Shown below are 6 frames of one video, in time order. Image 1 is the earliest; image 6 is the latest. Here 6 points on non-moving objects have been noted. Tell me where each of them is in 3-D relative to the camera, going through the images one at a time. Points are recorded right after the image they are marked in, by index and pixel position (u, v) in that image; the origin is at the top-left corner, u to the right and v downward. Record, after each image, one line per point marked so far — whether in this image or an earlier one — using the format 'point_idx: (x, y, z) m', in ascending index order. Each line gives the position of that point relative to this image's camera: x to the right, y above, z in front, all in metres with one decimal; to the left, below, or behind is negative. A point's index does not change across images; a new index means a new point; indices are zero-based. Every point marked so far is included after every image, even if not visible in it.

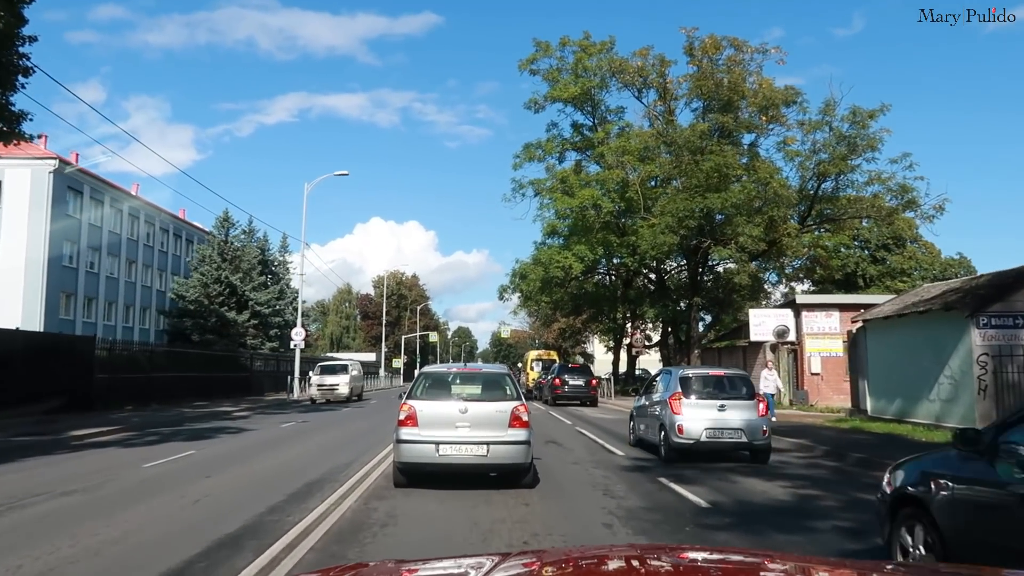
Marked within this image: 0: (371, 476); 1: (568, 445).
0: (-2.0, -2.6, +11.4) m
1: (+1.1, -3.1, +16.5) m
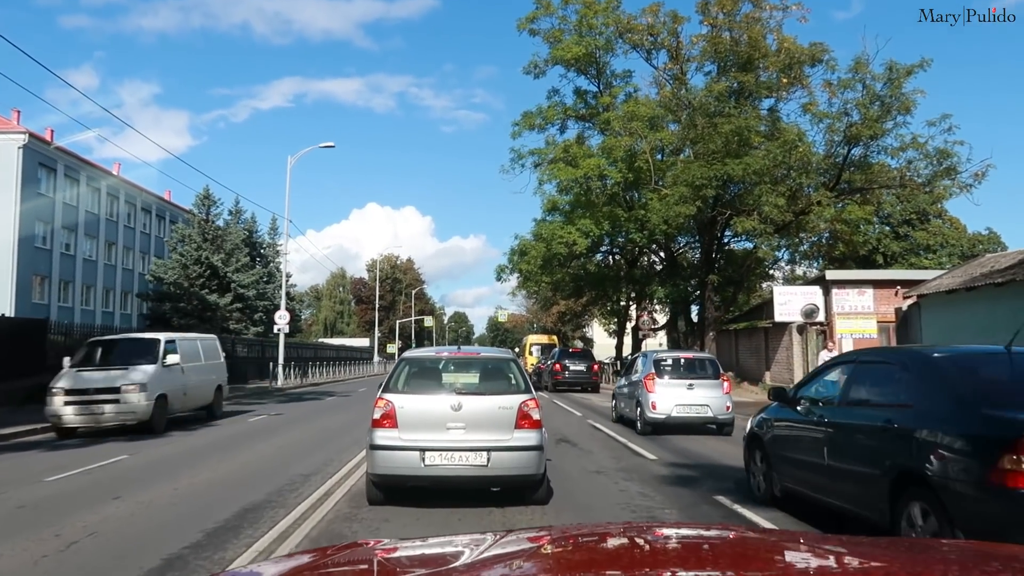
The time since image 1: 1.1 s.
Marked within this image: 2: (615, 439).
0: (-1.9, -2.2, +8.7) m
1: (+1.2, -2.6, +13.7) m
2: (+1.8, -2.7, +14.7) m
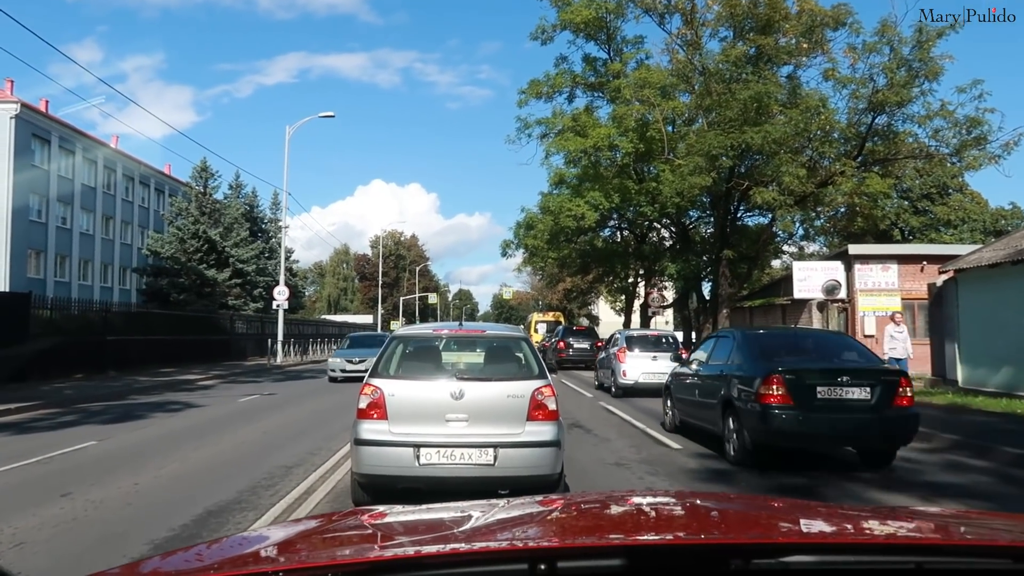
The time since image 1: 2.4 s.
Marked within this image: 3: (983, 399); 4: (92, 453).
0: (-1.8, -1.9, +7.5) m
1: (+1.3, -2.1, +12.6) m
2: (+1.9, -2.2, +13.5) m
3: (+9.3, -2.2, +16.5) m
4: (-5.1, -2.0, +10.2) m
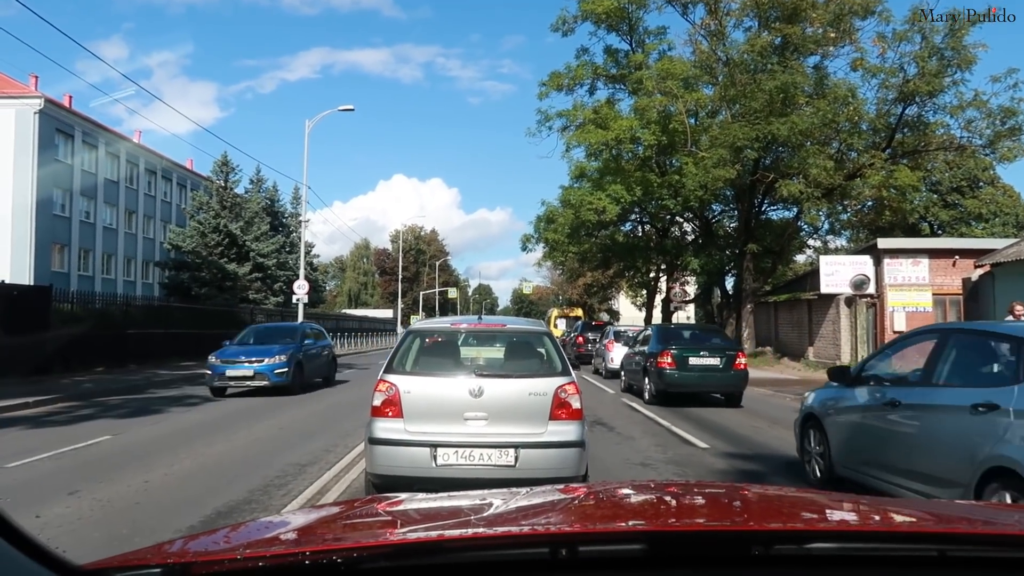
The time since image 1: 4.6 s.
0: (-1.6, -1.8, +7.2) m
1: (+1.6, -2.1, +12.2) m
2: (+2.3, -2.1, +13.1) m
3: (+9.7, -2.1, +16.0) m
4: (-4.9, -1.9, +10.0) m
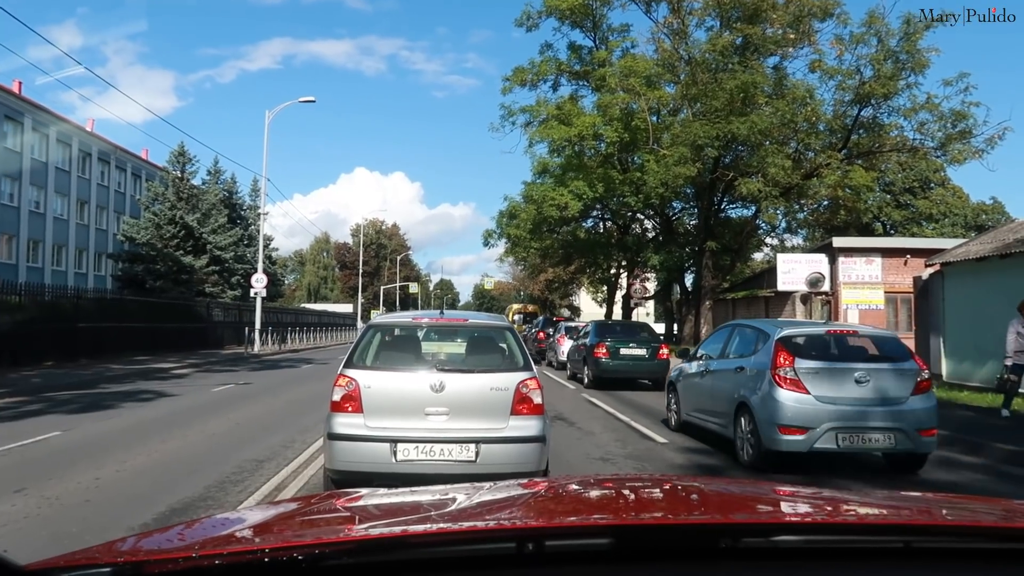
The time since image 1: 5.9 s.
0: (-2.0, -1.7, +7.1) m
1: (+1.0, -2.0, +12.3) m
2: (+1.7, -2.0, +13.2) m
3: (+9.0, -2.1, +16.4) m
4: (-5.4, -1.8, +9.7) m
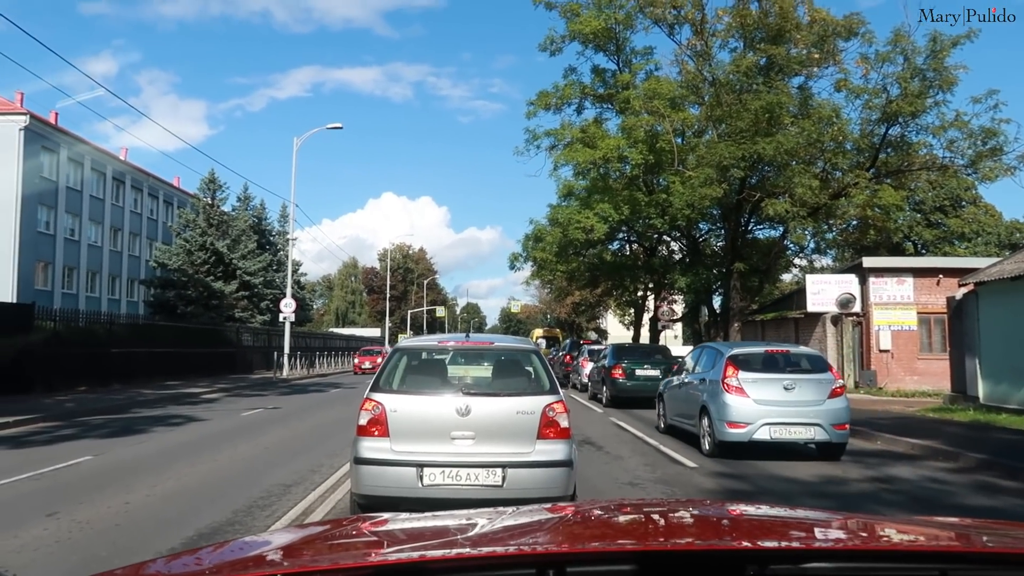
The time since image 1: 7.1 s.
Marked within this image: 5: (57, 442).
0: (-1.7, -1.9, +7.1) m
1: (+1.4, -2.3, +12.2) m
2: (+2.1, -2.4, +13.1) m
3: (+9.5, -2.5, +16.0) m
4: (-5.0, -2.1, +9.8) m
5: (-7.3, -2.5, +13.4) m
